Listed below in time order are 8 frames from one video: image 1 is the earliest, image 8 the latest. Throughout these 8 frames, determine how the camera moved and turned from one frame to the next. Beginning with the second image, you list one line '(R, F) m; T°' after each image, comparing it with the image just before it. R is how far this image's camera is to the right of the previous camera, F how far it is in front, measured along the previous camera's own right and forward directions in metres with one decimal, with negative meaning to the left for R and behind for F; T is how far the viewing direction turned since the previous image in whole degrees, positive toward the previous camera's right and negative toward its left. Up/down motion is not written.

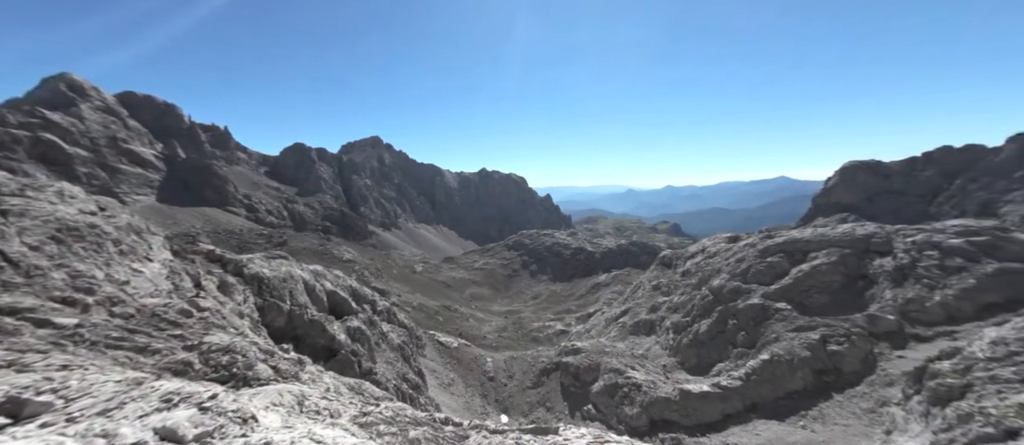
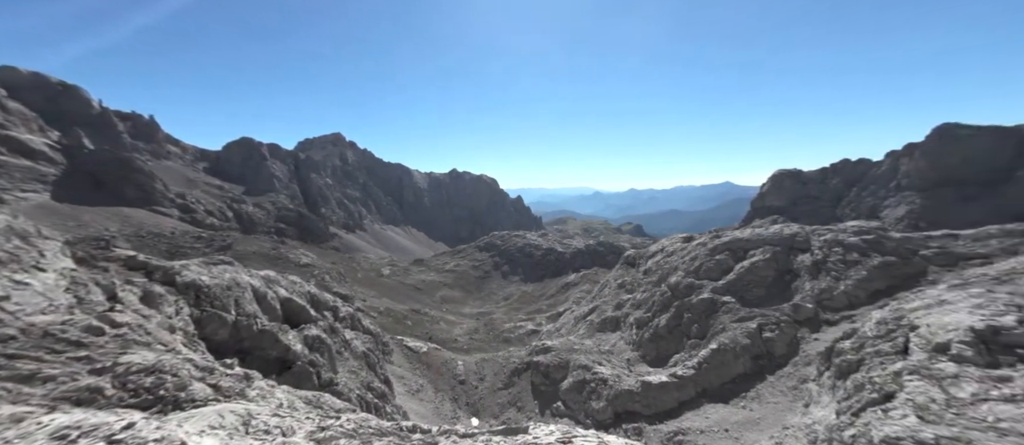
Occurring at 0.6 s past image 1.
(+0.3, -2.4) m; +4°
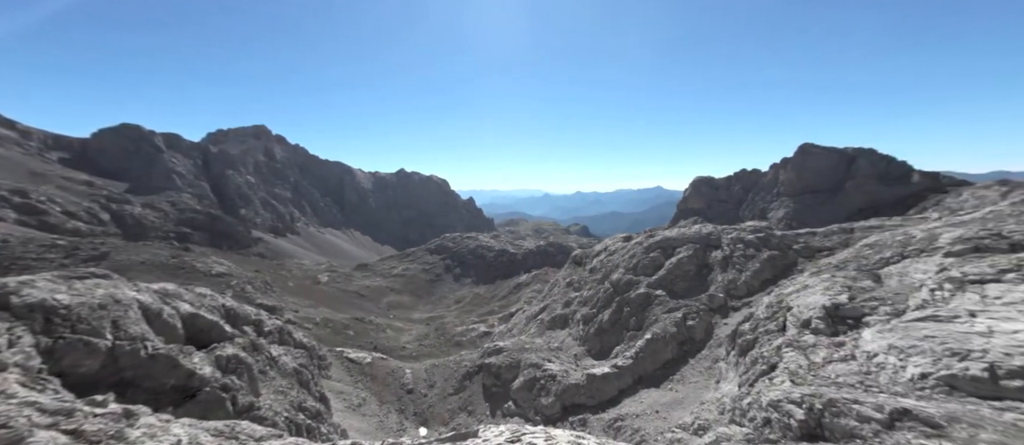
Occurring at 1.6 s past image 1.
(+0.5, -2.2) m; +7°
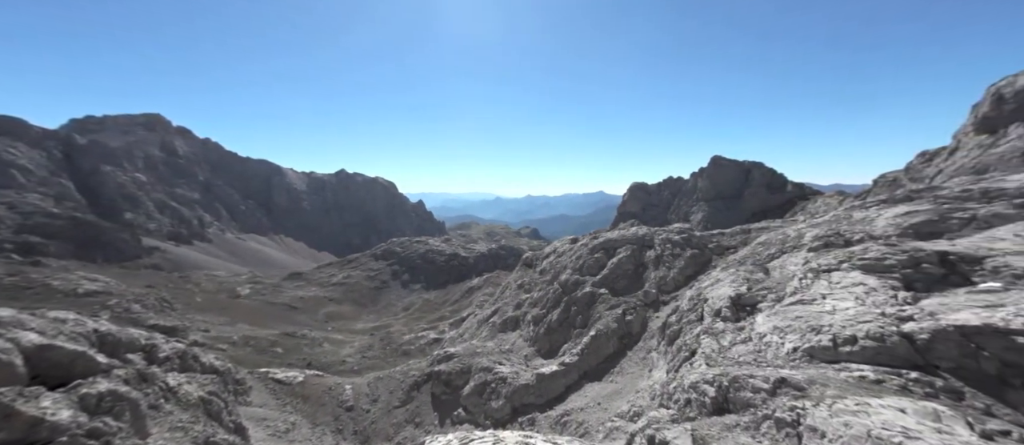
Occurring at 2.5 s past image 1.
(+0.4, -1.5) m; +7°
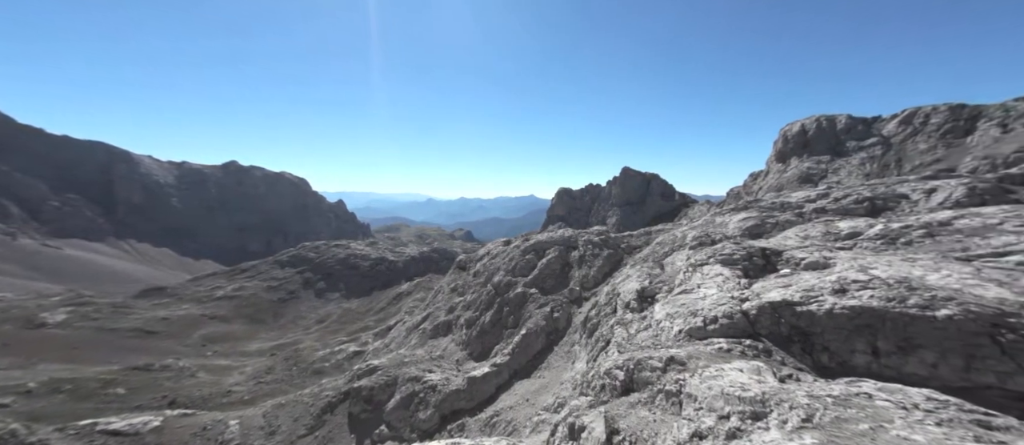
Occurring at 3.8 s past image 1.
(+0.3, -1.7) m; +9°
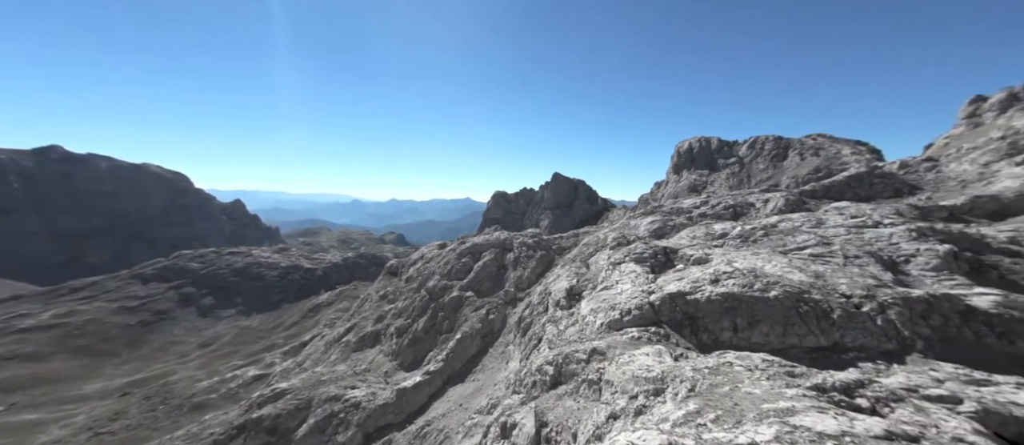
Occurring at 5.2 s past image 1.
(+0.2, -0.9) m; +9°
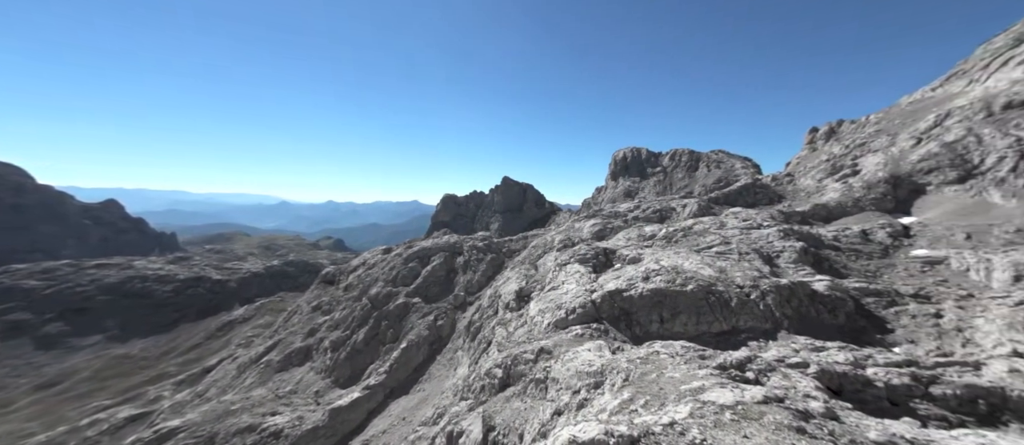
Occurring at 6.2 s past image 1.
(+0.1, -0.5) m; +7°
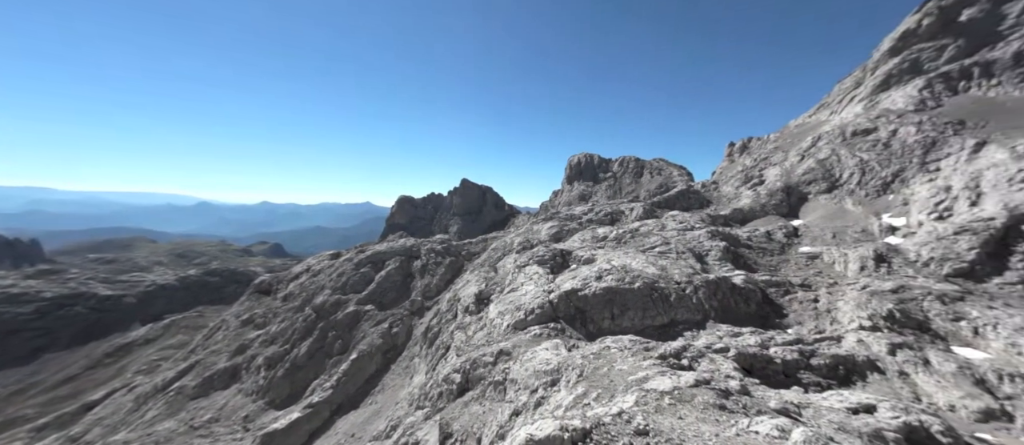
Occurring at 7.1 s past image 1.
(+0.1, -0.3) m; +6°
